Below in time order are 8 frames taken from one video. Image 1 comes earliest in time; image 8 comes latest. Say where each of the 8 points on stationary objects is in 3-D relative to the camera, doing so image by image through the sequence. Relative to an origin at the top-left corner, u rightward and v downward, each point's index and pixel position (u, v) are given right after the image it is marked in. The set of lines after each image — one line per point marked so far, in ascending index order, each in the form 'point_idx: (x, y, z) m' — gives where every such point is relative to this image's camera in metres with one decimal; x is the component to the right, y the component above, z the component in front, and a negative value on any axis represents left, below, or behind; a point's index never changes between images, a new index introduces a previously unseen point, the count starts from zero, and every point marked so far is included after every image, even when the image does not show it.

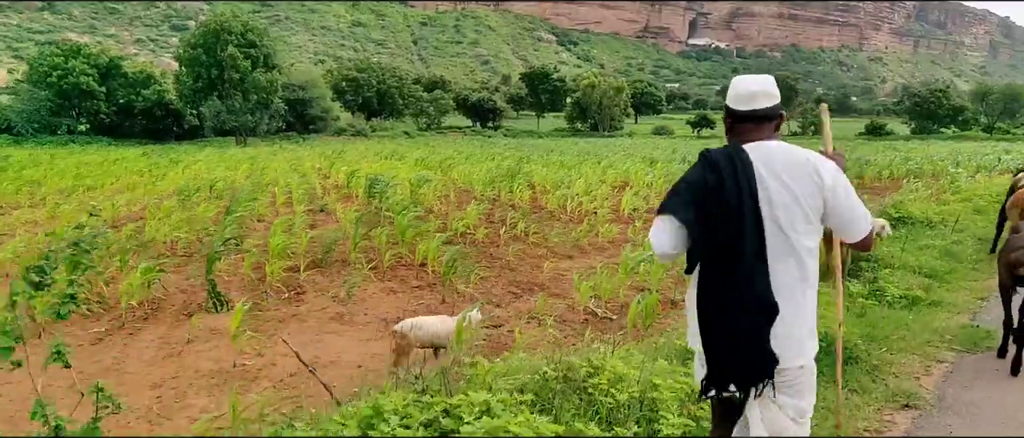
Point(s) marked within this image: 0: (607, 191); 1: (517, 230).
0: (+1.8, +0.5, +15.4) m
1: (0.0, -0.2, +10.9) m
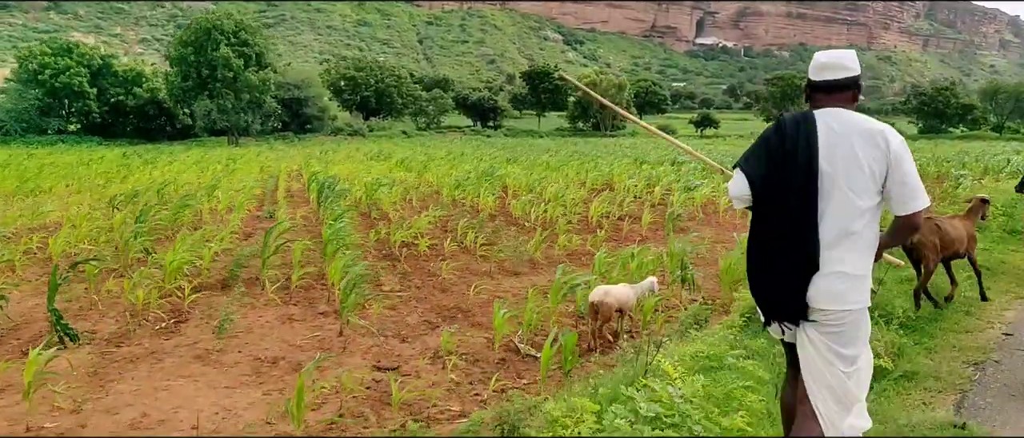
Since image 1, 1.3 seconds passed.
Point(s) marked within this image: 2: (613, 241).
0: (+1.2, +0.4, +14.3) m
1: (-0.6, -0.3, +9.8) m
2: (+1.2, -0.3, +10.3) m
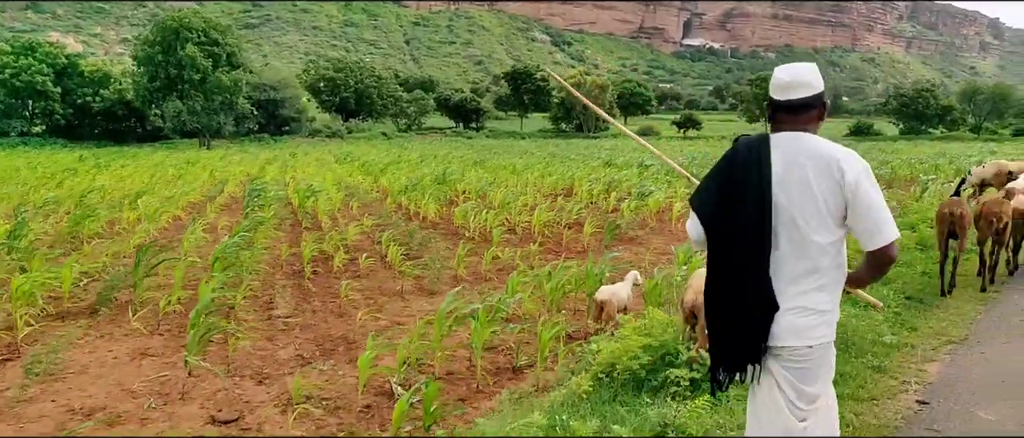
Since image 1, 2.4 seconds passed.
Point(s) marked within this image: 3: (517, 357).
0: (+0.3, +0.3, +13.5) m
1: (-1.4, -0.4, +9.0) m
2: (+0.4, -0.4, +9.5) m
3: (0.0, -1.0, +5.6) m
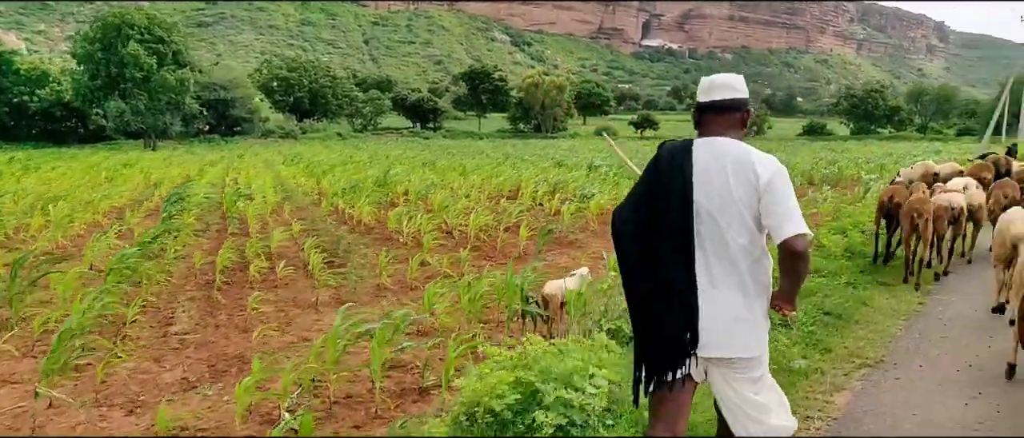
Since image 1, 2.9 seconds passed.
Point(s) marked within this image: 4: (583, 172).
0: (-0.6, +0.2, +13.1) m
1: (-2.2, -0.5, +8.5) m
2: (-0.4, -0.5, +9.1) m
3: (-0.6, -1.0, +5.2) m
4: (+1.6, +1.0, +18.3) m
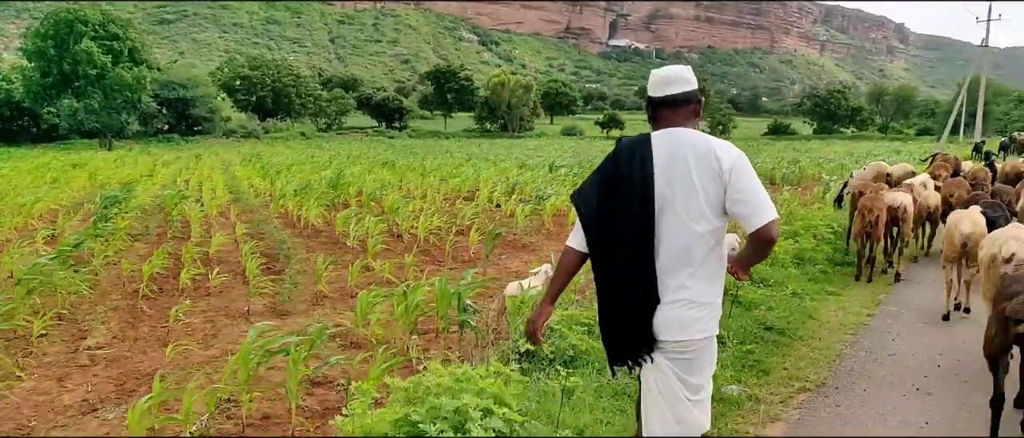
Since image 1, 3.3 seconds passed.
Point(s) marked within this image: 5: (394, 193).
0: (-1.4, +0.2, +12.7) m
1: (-2.7, -0.5, +8.0) m
2: (-0.9, -0.5, +8.7) m
3: (-1.0, -1.0, +4.8) m
4: (+0.7, +1.0, +18.0) m
5: (-2.1, +0.5, +14.3) m
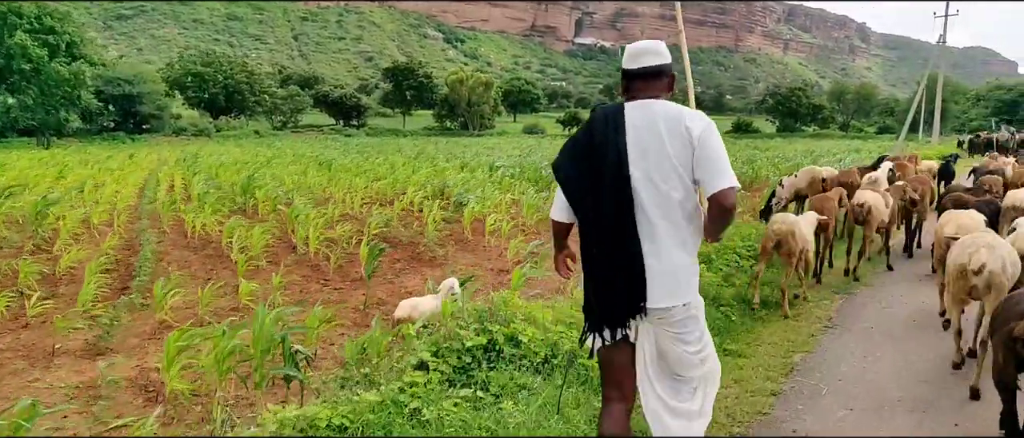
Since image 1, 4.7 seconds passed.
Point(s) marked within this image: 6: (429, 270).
0: (-2.5, +0.1, +11.5) m
1: (-3.7, -0.7, +6.8) m
2: (-1.9, -0.6, +7.5) m
3: (-1.8, -1.2, +3.6) m
4: (-0.6, +0.9, +16.9) m
5: (-3.3, +0.4, +13.1) m
6: (-0.9, -0.5, +8.5) m
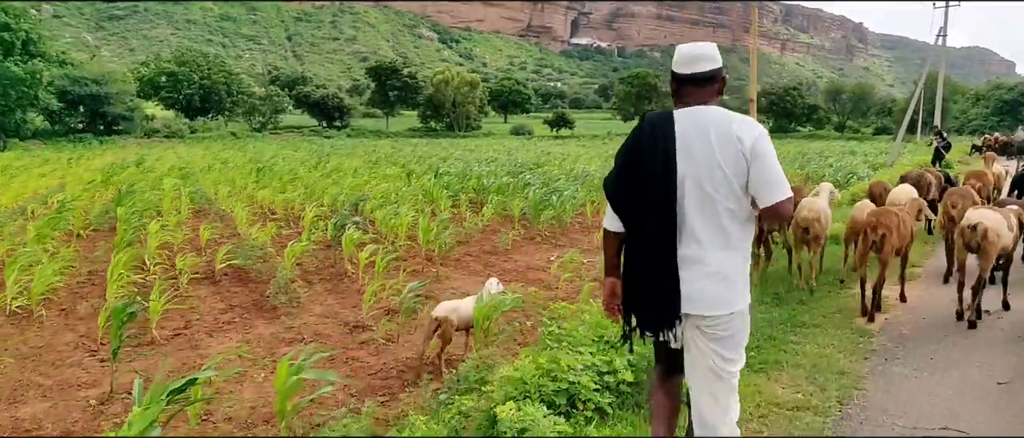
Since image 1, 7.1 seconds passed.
0: (-3.6, -0.2, +9.3) m
1: (-4.7, -1.0, +4.6) m
2: (-3.0, -0.9, +5.3) m
3: (-2.9, -1.5, +1.4) m
4: (-1.8, +0.6, +14.7) m
5: (-4.4, +0.1, +10.9) m
6: (-1.9, -0.8, +6.3) m
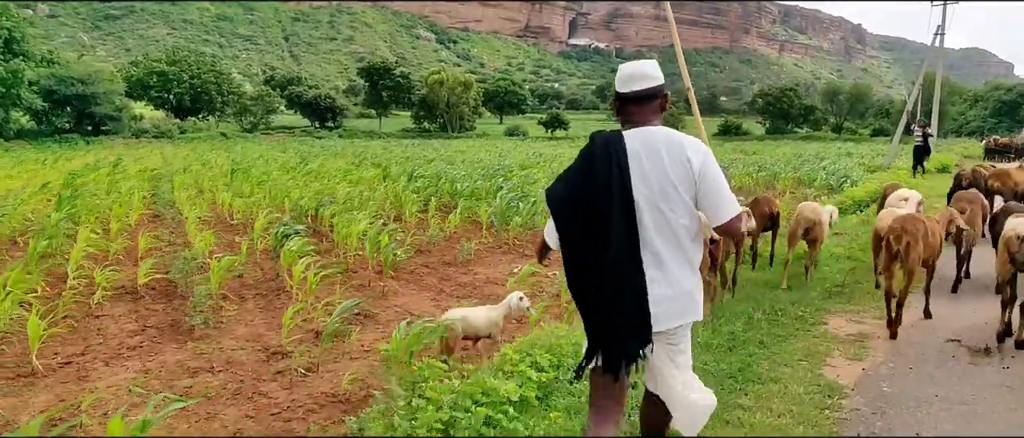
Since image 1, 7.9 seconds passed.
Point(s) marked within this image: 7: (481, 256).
0: (-4.0, -0.3, +8.6) m
1: (-5.2, -1.0, +3.9) m
2: (-3.4, -1.0, +4.6) m
3: (-3.3, -1.5, +0.7) m
4: (-2.2, +0.5, +14.0) m
5: (-4.8, 0.0, +10.2) m
6: (-2.4, -0.9, +5.6) m
7: (-0.3, -0.4, +9.2) m
